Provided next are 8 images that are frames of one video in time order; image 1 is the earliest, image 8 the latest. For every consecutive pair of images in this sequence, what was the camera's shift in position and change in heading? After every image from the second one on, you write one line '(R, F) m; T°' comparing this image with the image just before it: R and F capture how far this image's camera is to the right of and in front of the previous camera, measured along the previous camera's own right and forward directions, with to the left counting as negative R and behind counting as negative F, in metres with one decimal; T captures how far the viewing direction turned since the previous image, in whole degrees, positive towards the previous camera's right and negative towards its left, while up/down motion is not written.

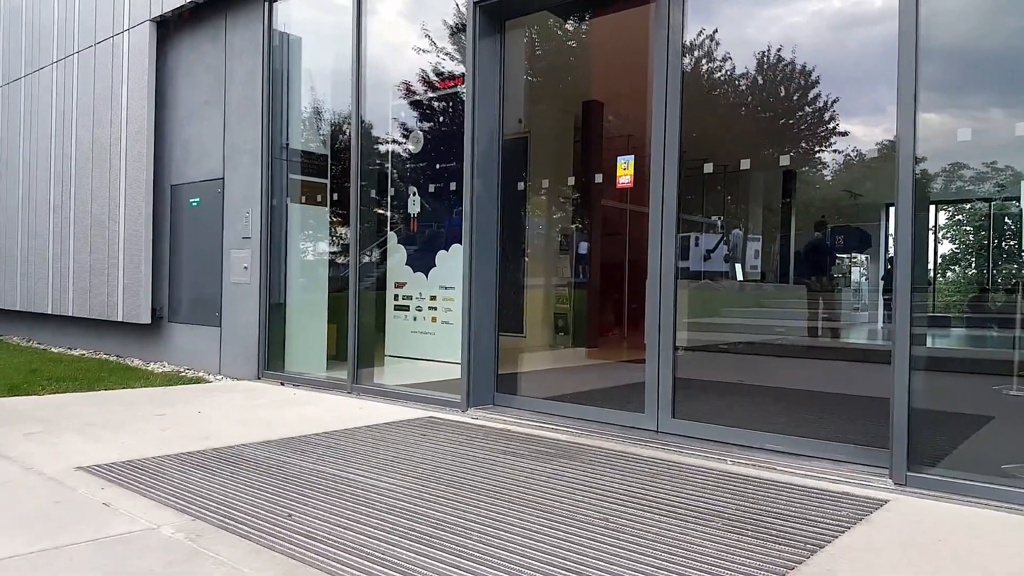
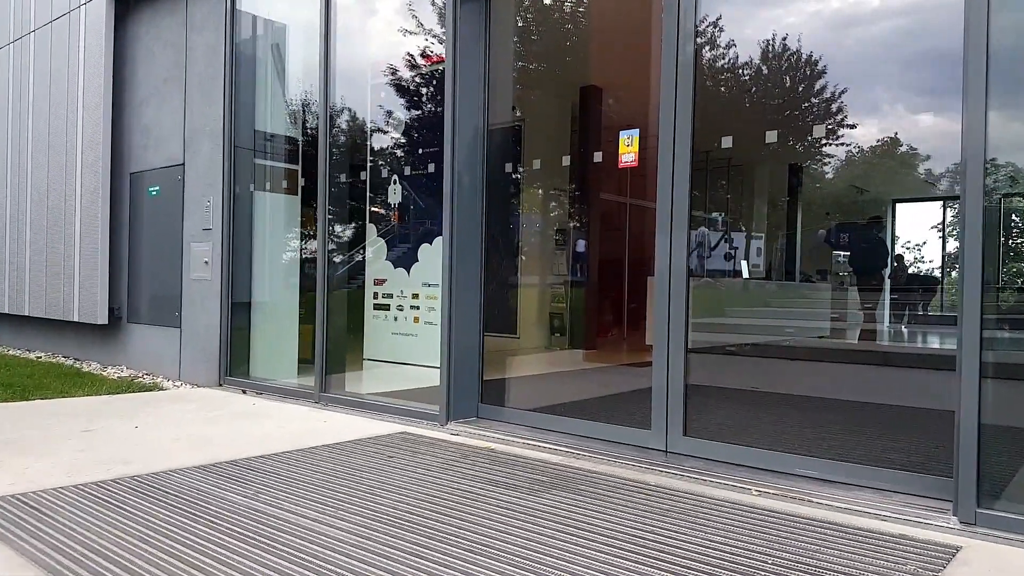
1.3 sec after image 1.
(+0.1, +0.6) m; 0°
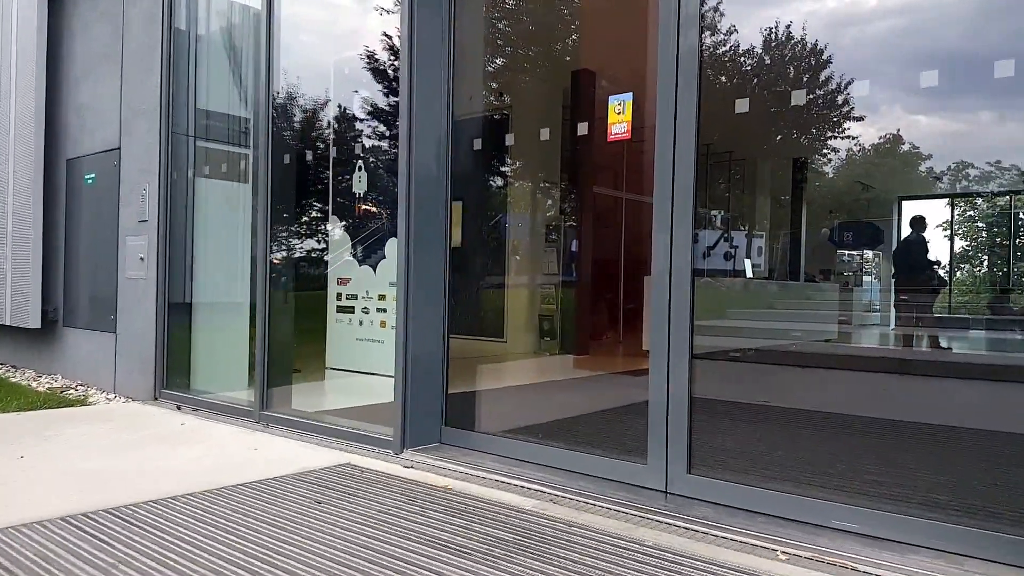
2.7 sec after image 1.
(+0.1, +0.7) m; 0°
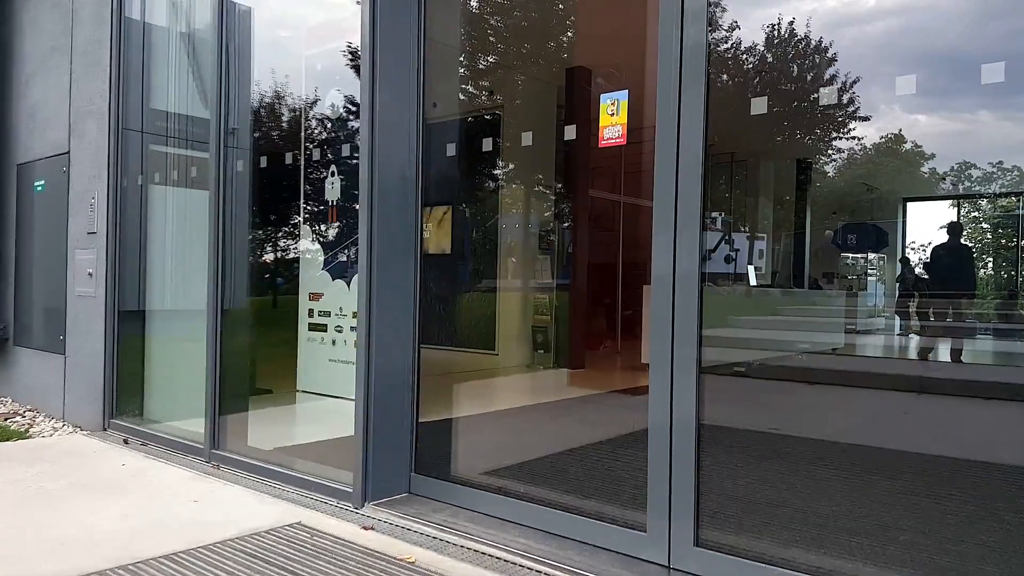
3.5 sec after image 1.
(+0.1, +0.4) m; 0°
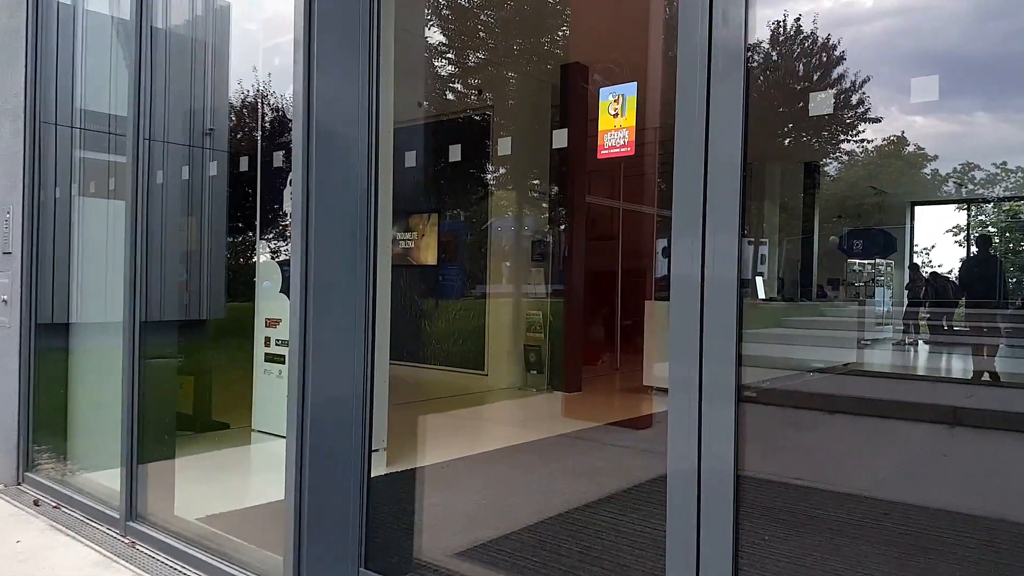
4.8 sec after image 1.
(+0.1, +0.6) m; 0°
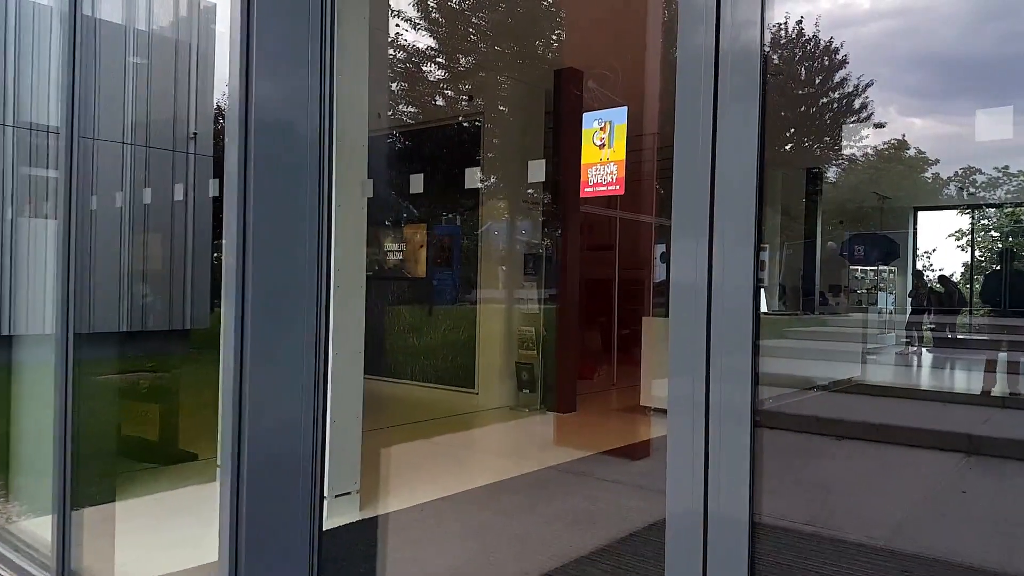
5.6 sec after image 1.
(+0.1, +0.3) m; 0°
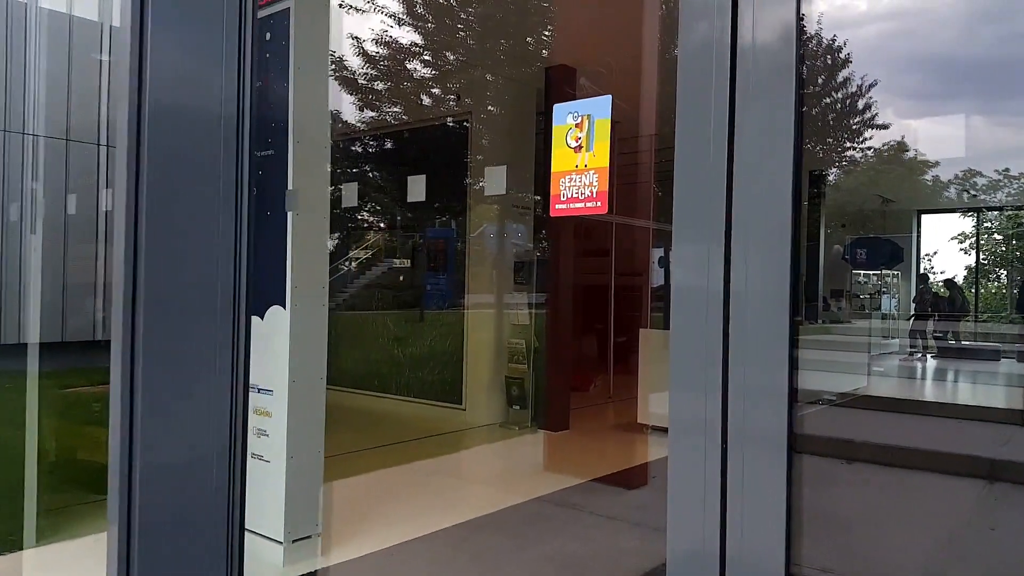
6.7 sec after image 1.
(+0.1, +0.4) m; 0°
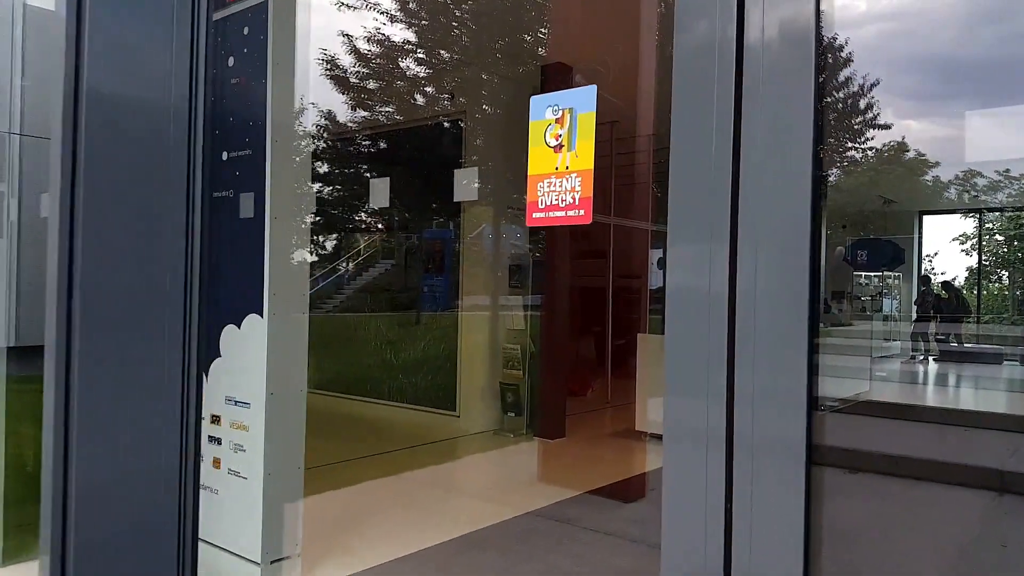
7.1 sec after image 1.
(0.0, +0.2) m; 0°
